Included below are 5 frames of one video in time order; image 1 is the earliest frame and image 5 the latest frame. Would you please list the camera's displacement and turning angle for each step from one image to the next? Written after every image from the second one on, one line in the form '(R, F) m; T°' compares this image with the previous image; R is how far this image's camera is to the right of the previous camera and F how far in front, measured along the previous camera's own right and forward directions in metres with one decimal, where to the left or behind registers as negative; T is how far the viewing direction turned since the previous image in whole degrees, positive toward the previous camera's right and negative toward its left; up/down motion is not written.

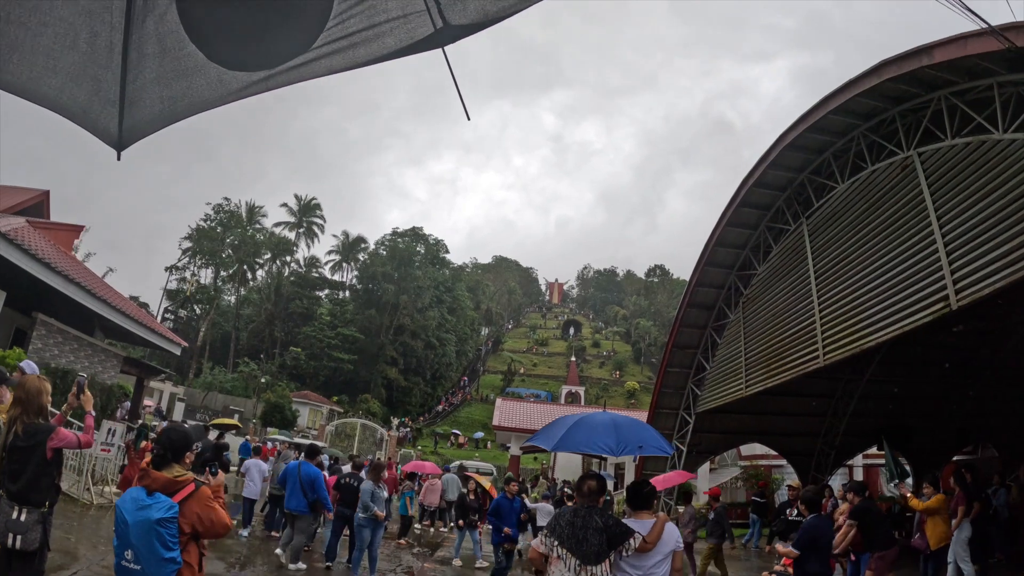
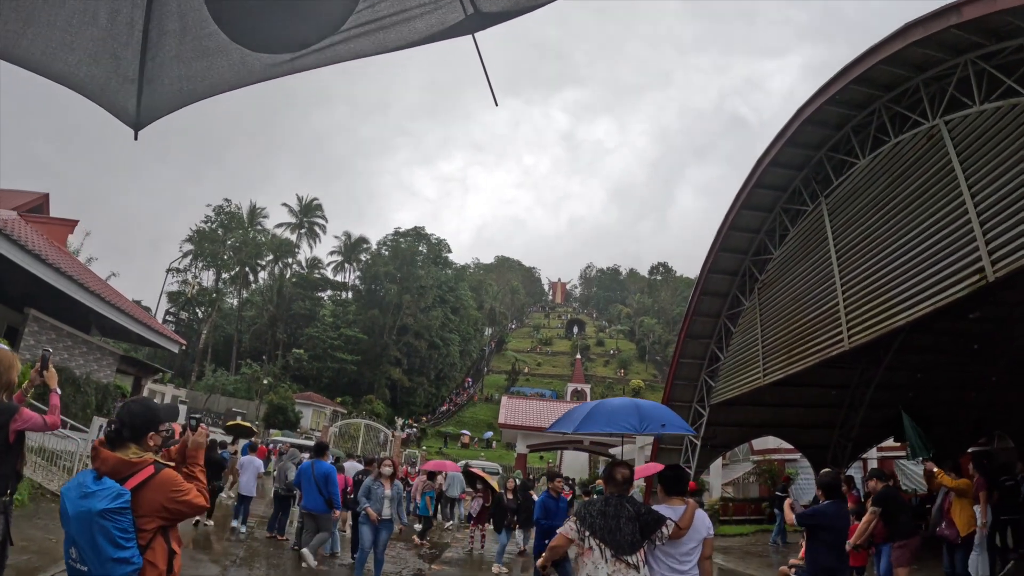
(-0.1, +0.3) m; 0°
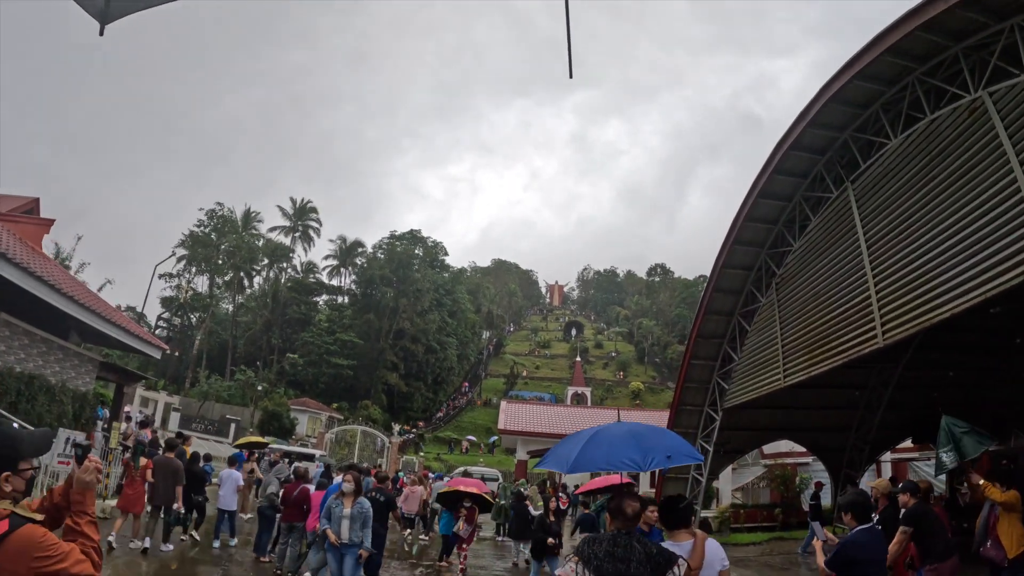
(-0.1, +0.6) m; 0°
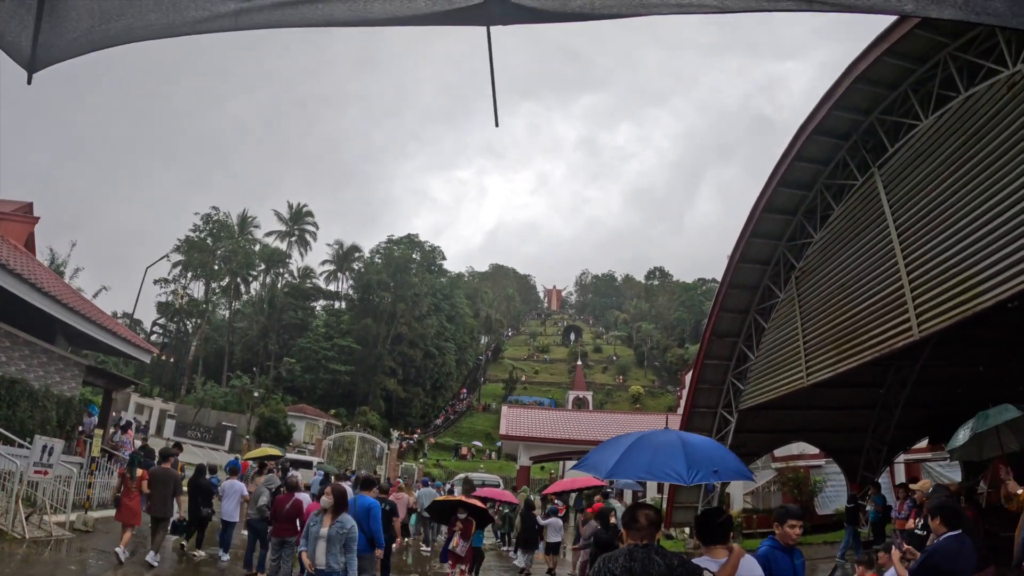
(-0.1, +0.4) m; 0°
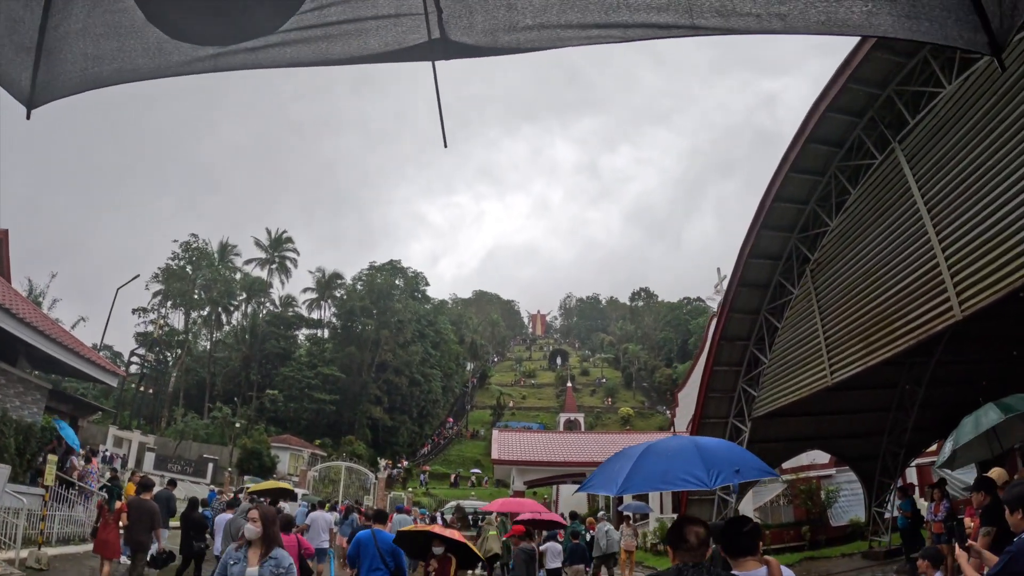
(-0.2, +0.6) m; +1°
